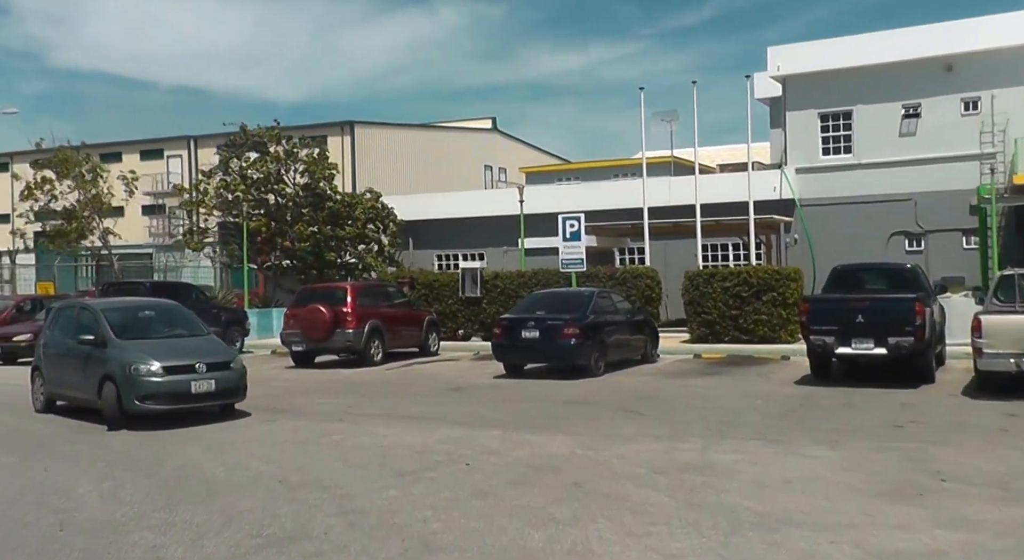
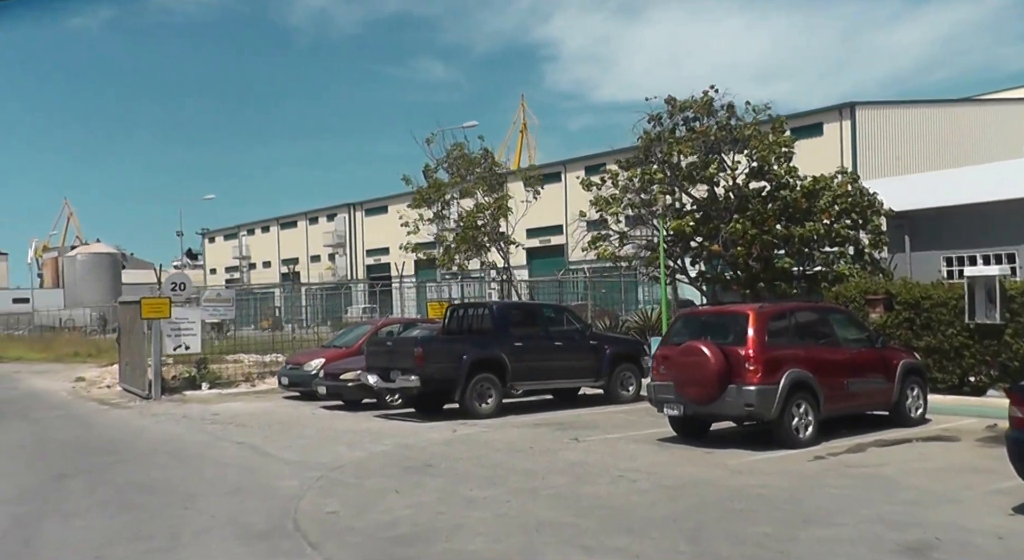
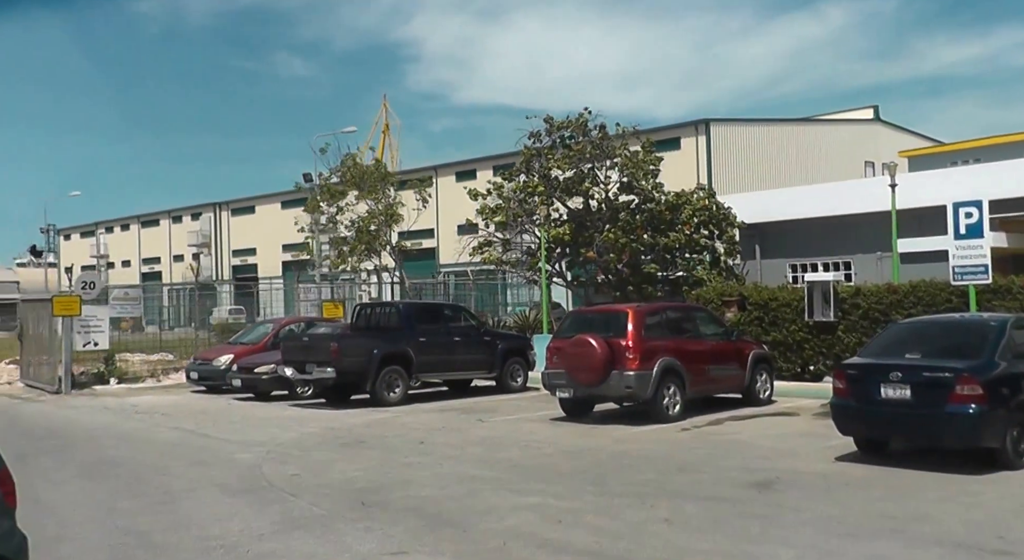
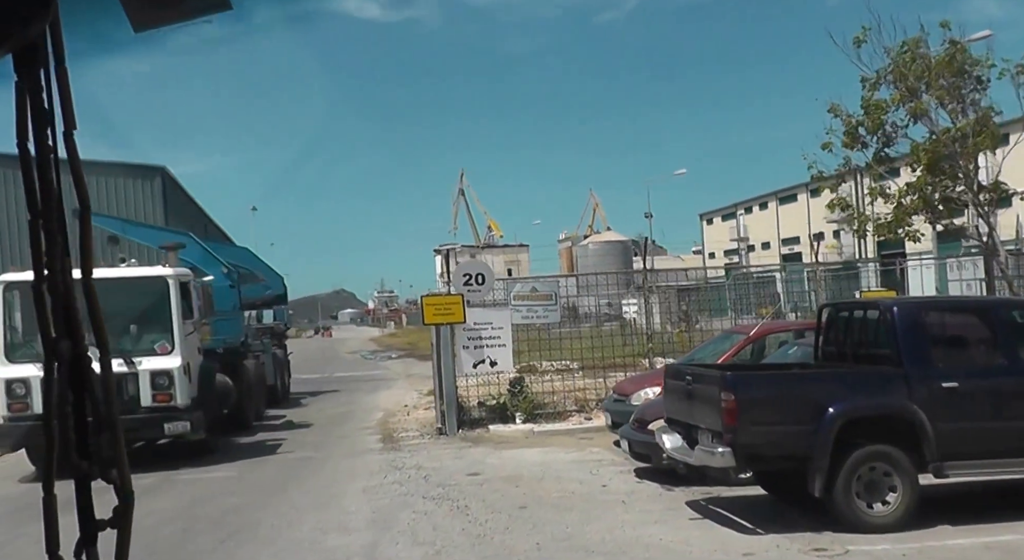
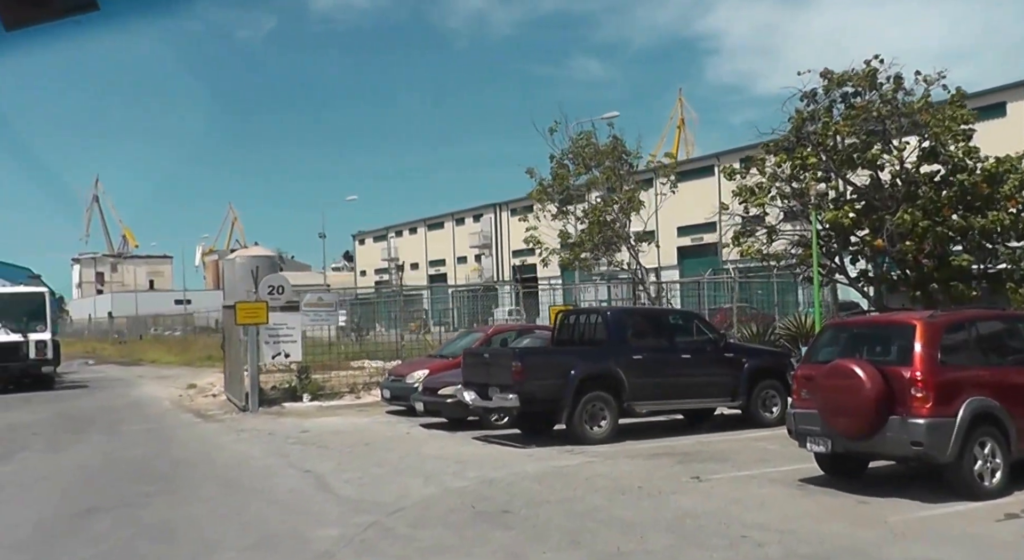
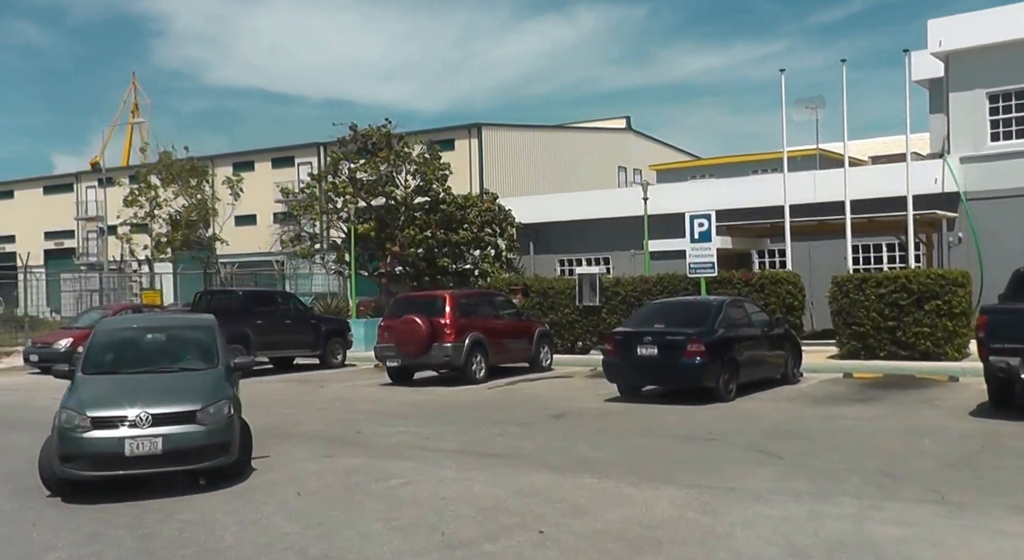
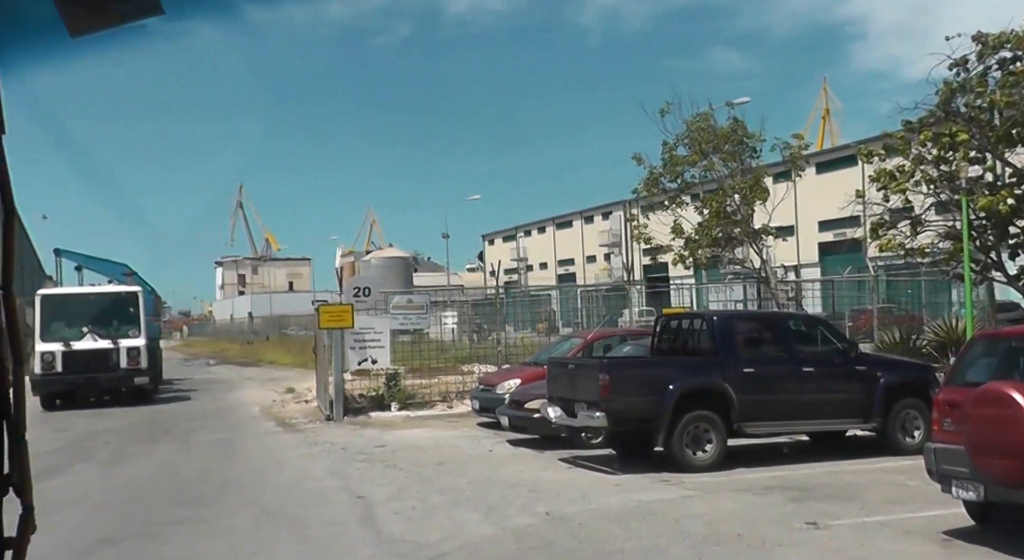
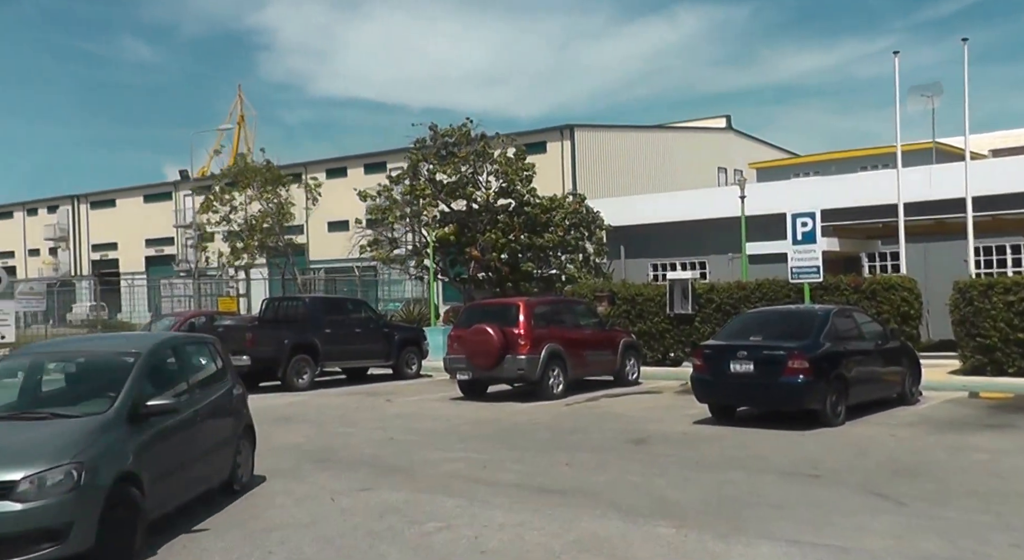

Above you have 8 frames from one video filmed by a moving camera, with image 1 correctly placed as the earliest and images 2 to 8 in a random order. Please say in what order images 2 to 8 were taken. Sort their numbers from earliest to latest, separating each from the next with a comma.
6, 8, 3, 2, 5, 7, 4
